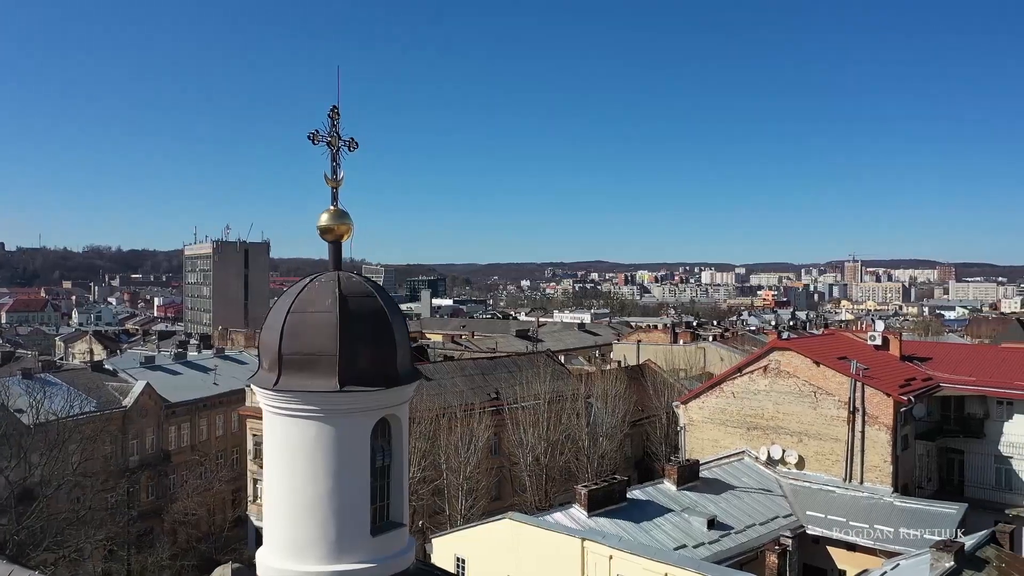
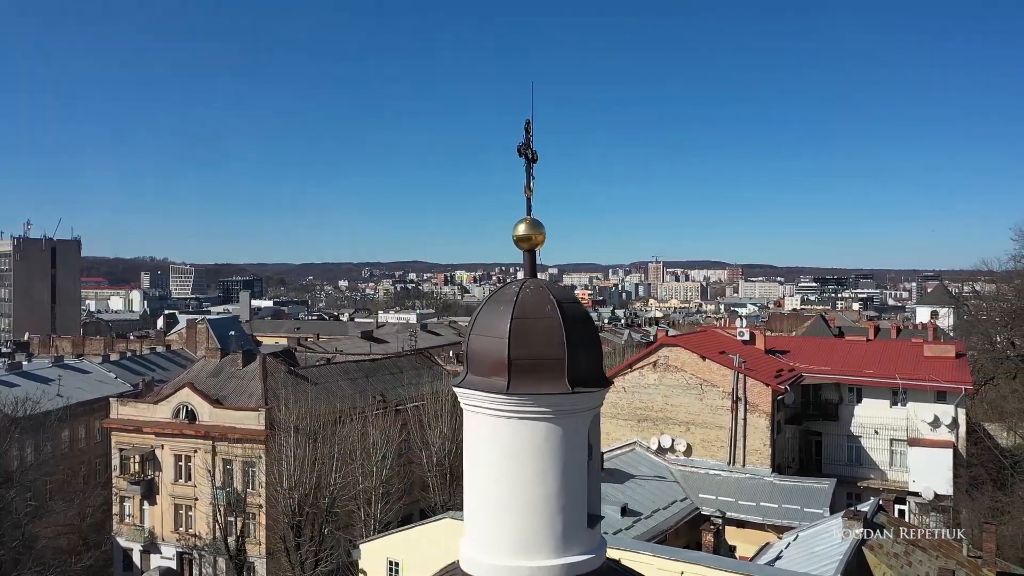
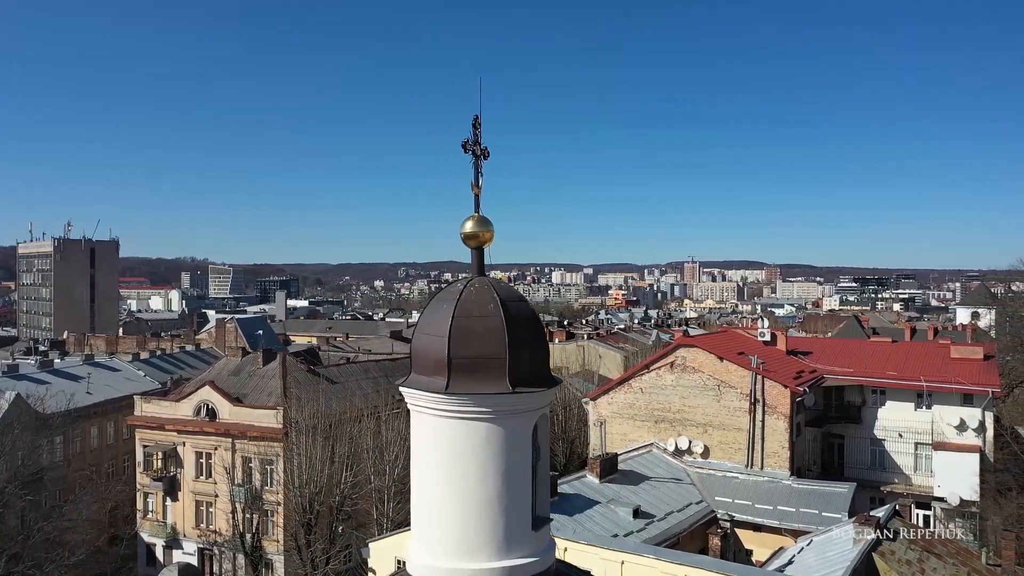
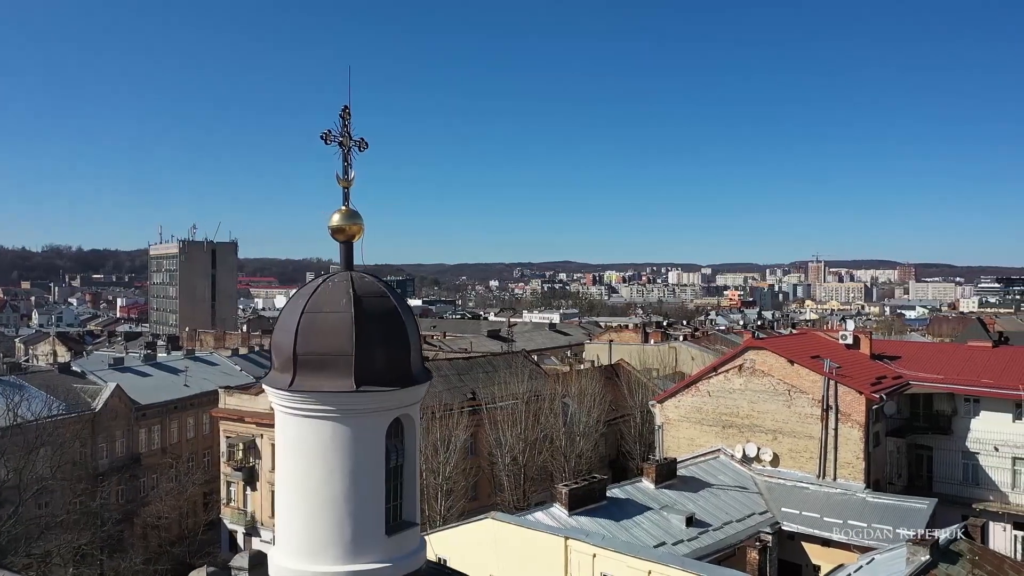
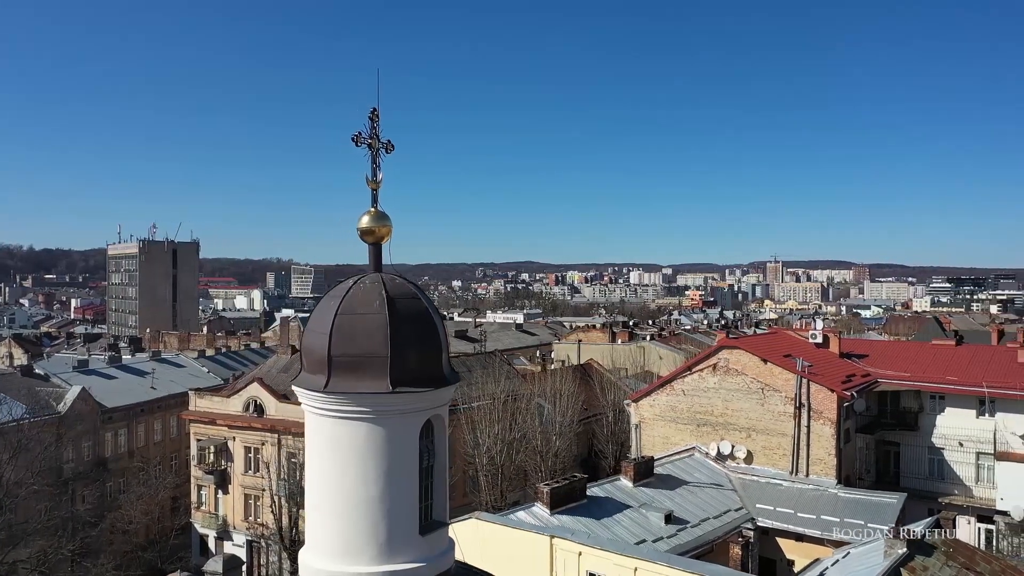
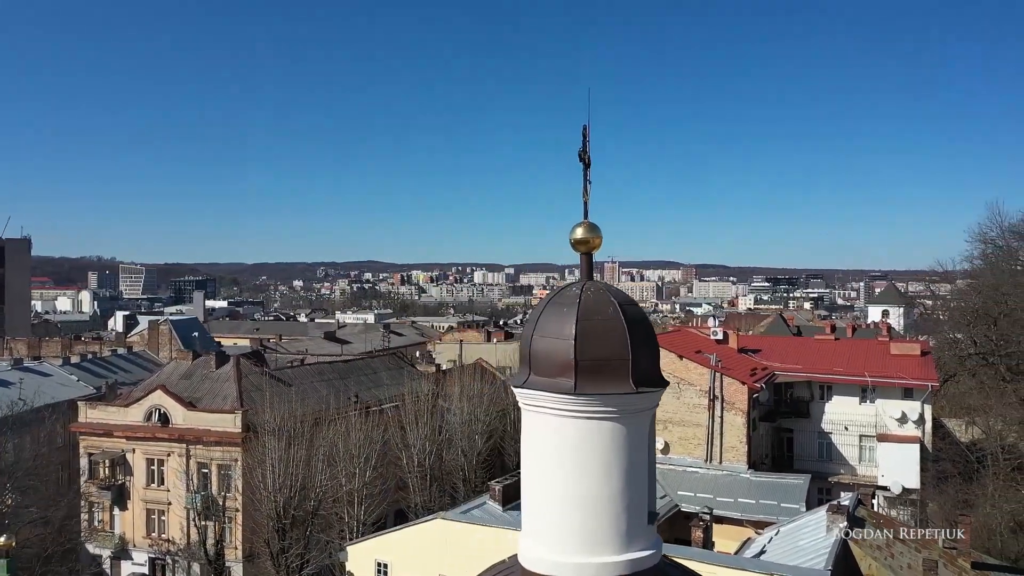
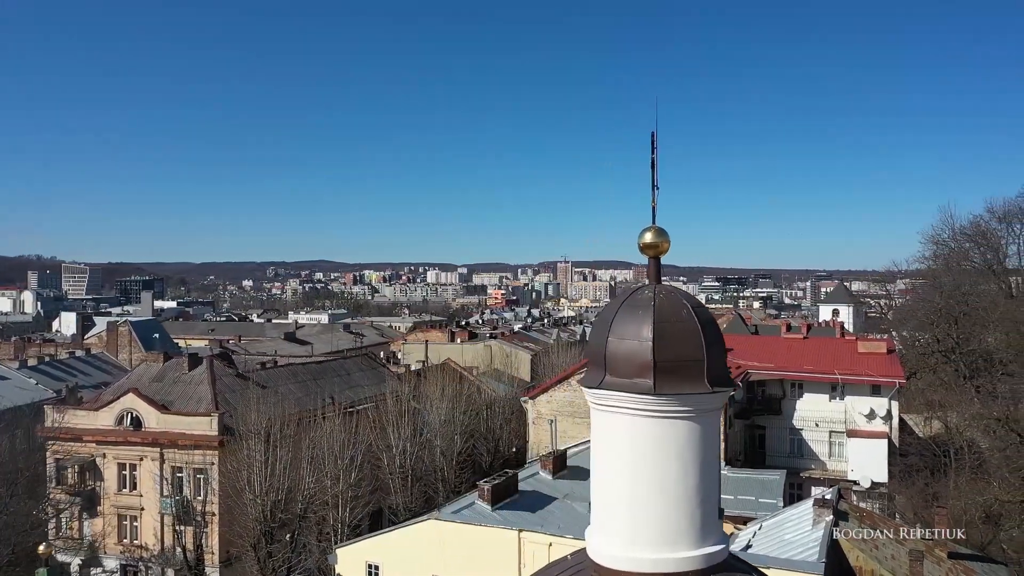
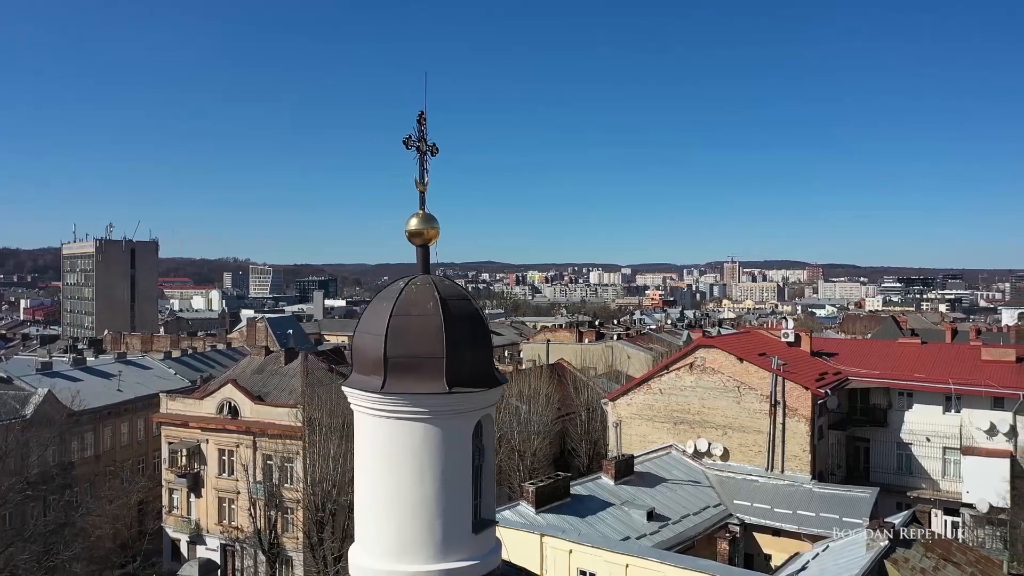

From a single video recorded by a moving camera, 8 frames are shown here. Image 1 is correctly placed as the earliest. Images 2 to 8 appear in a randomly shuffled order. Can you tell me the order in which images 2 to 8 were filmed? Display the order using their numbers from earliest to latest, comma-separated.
4, 5, 8, 3, 2, 6, 7
